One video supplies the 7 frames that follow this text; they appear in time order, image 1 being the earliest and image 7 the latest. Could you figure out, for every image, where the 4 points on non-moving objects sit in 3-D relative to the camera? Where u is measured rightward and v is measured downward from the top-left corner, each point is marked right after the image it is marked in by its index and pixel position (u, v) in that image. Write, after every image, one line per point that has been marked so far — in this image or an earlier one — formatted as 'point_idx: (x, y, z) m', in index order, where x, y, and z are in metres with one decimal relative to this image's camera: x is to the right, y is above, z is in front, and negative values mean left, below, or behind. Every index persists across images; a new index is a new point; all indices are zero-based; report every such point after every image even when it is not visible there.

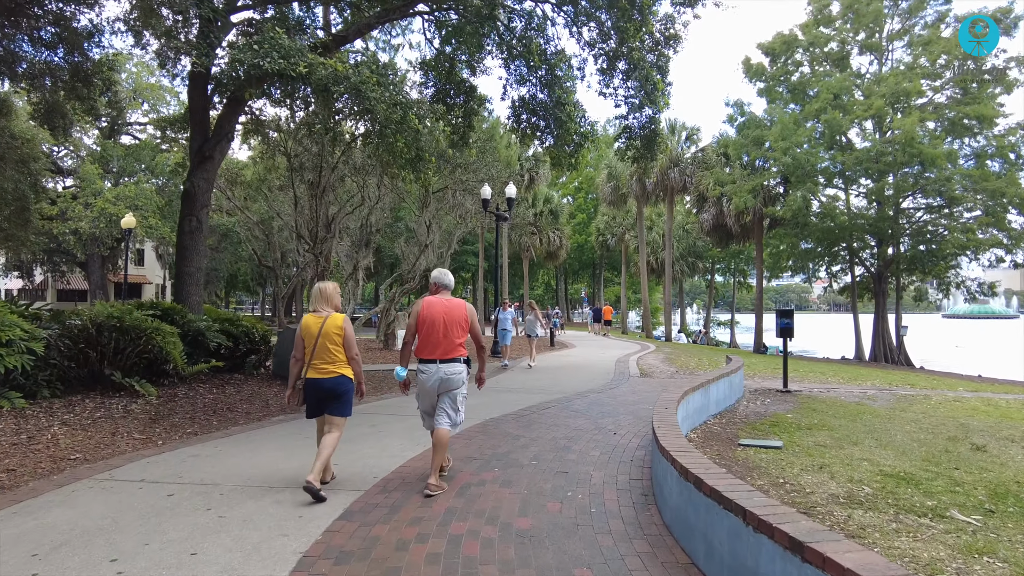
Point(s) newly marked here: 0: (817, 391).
0: (+4.7, -1.6, +10.3) m
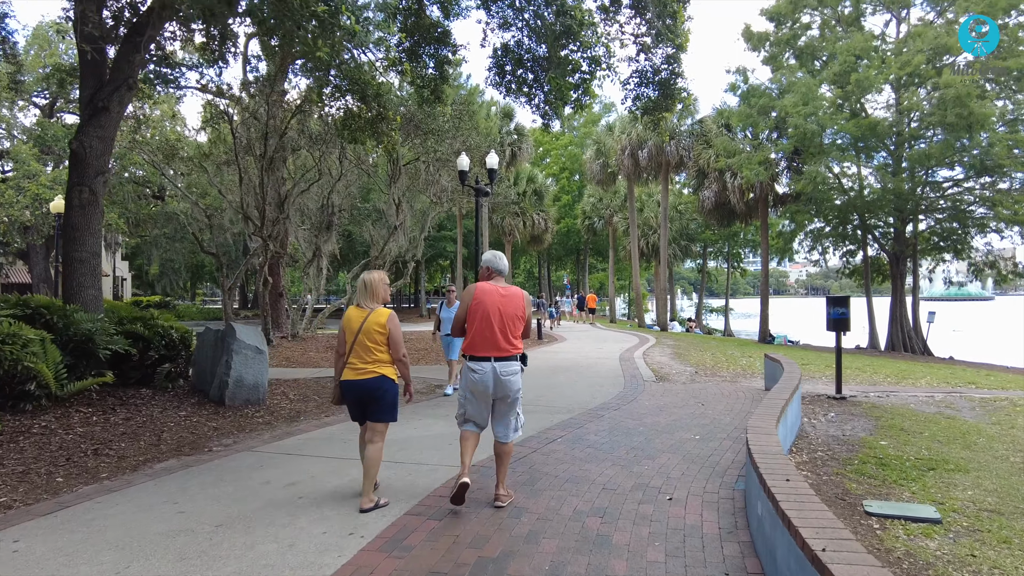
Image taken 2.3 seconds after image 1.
0: (+4.5, -1.3, +8.4) m
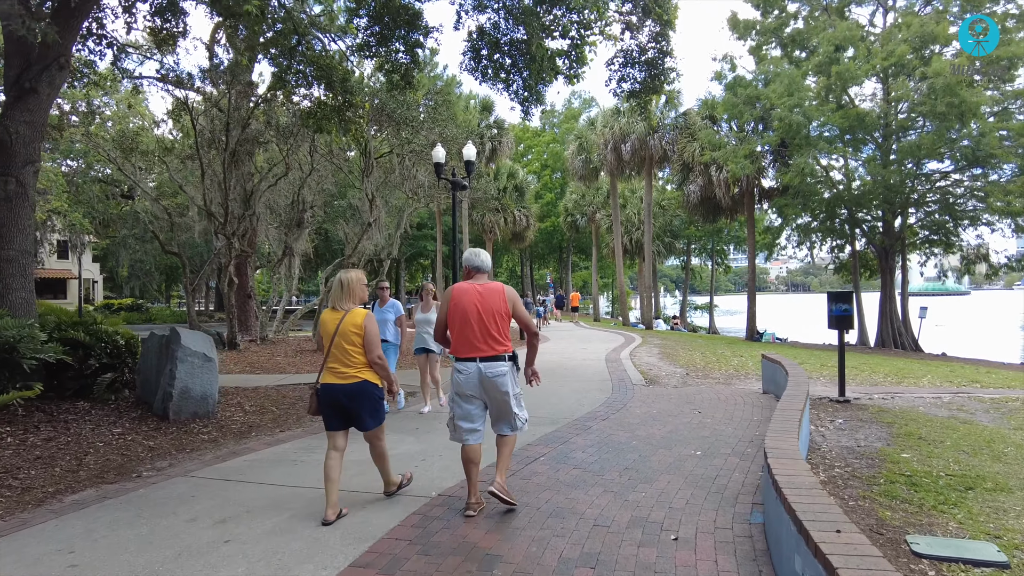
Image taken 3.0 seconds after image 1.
0: (+4.3, -1.3, +7.8) m
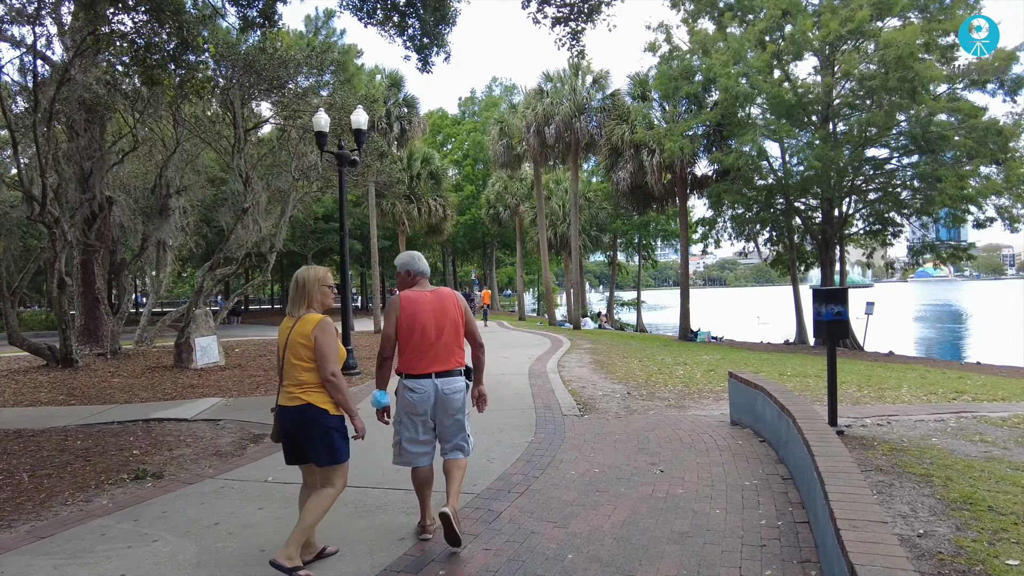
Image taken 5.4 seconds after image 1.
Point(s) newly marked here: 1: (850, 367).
0: (+3.3, -1.2, +6.1) m
1: (+5.3, -1.2, +10.5) m
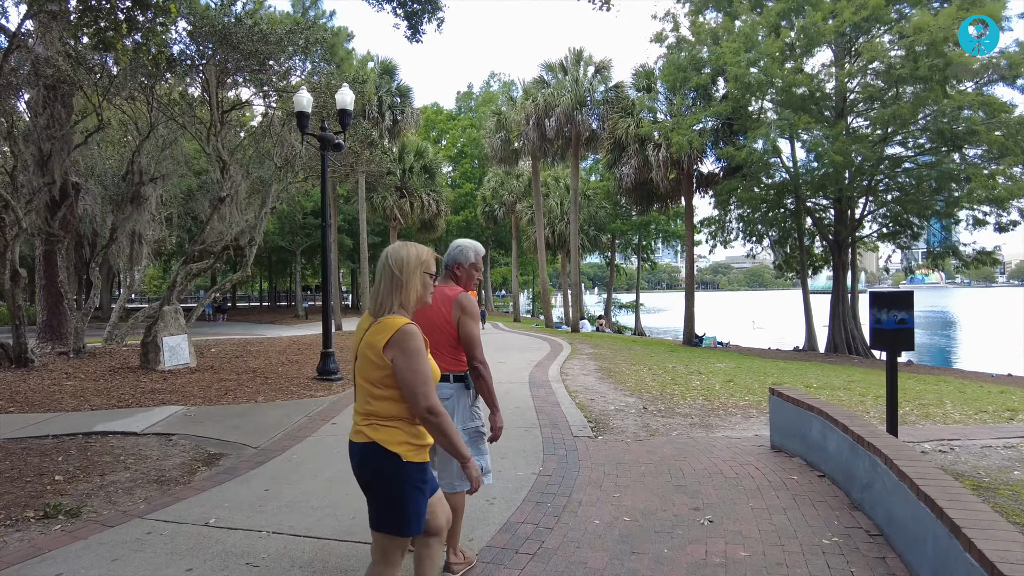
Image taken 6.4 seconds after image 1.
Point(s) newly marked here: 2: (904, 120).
0: (+3.3, -1.3, +5.2) m
1: (+5.3, -1.3, +9.6) m
2: (+7.7, +3.3, +13.1) m
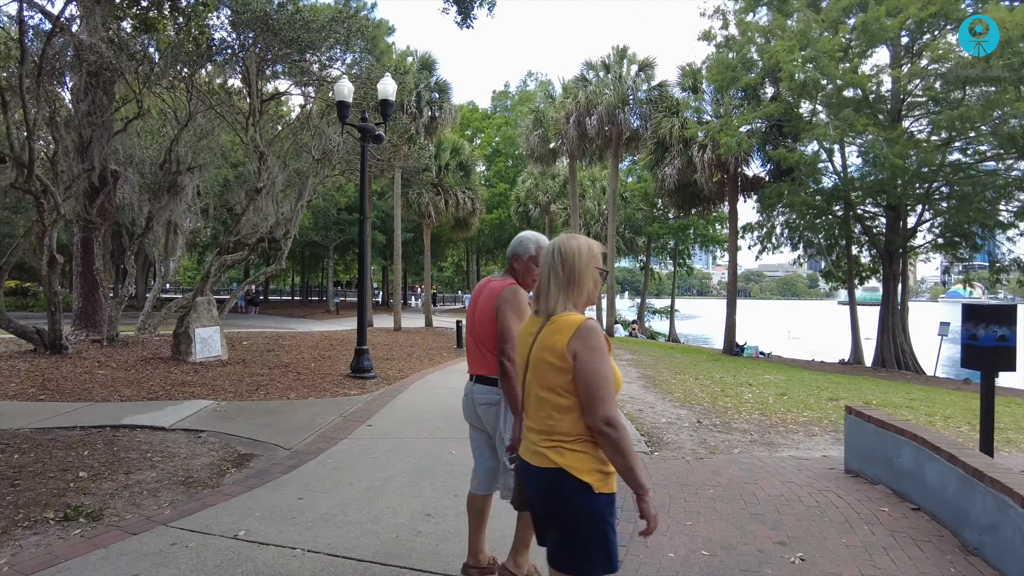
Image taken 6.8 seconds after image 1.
0: (+3.7, -1.4, +4.7) m
1: (+5.8, -1.5, +9.0) m
2: (+8.5, +3.1, +12.4) m
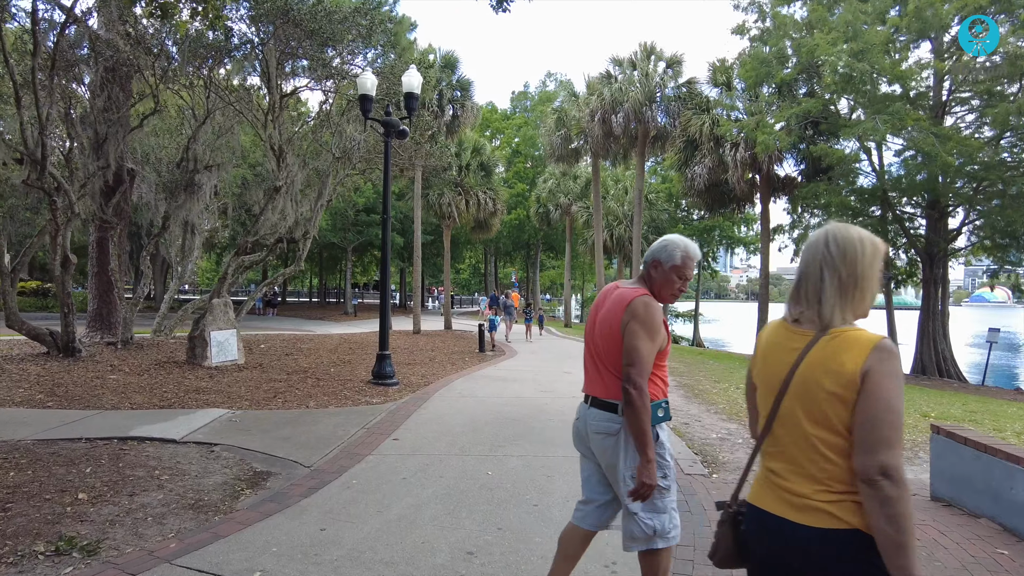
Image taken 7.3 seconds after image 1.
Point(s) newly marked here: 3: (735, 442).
0: (+3.9, -1.4, +4.1) m
1: (+6.2, -1.5, +8.4) m
2: (+9.0, +3.0, +11.8) m
3: (+1.8, -1.3, +5.5) m
